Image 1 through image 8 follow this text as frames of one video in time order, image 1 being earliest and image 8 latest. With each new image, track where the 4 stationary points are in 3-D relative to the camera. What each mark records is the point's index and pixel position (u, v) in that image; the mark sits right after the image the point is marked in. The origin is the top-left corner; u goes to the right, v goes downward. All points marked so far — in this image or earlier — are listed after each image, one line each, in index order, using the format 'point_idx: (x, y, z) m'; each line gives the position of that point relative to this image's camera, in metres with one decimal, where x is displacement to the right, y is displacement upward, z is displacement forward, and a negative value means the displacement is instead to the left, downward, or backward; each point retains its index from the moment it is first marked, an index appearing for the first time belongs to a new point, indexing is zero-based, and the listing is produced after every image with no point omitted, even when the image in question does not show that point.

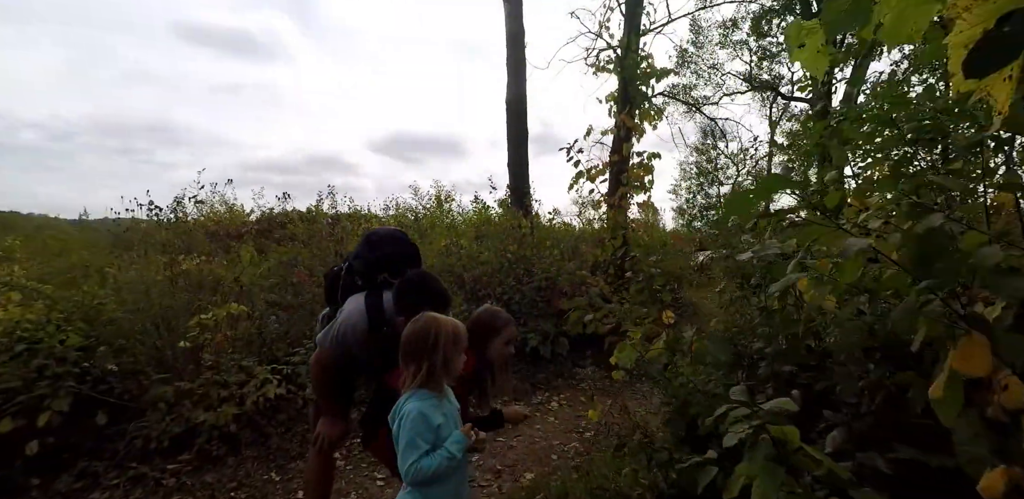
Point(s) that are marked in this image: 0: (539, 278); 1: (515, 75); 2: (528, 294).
0: (+0.3, -0.4, +6.5) m
1: (0.0, +2.9, +8.7) m
2: (+0.2, -0.5, +6.4) m
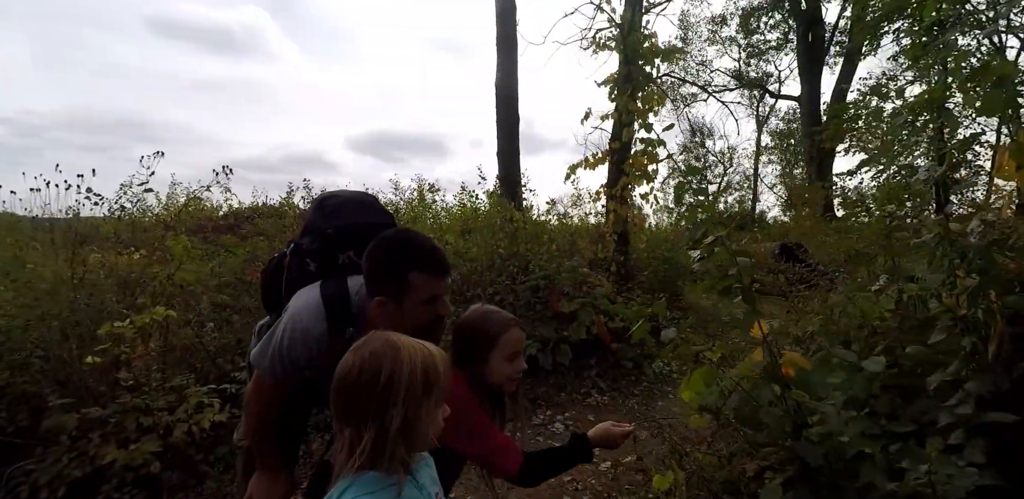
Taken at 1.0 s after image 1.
0: (+0.3, -0.3, +5.8) m
1: (-0.1, +3.0, +8.0) m
2: (+0.1, -0.5, +5.7) m
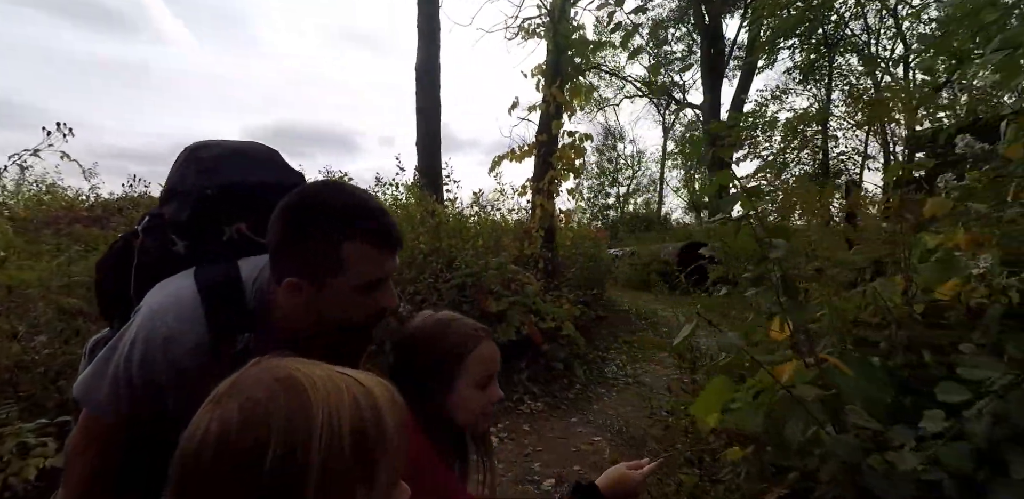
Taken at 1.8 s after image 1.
0: (-0.5, -0.3, +5.3) m
1: (-1.2, +3.0, +7.4) m
2: (-0.6, -0.4, +5.2) m
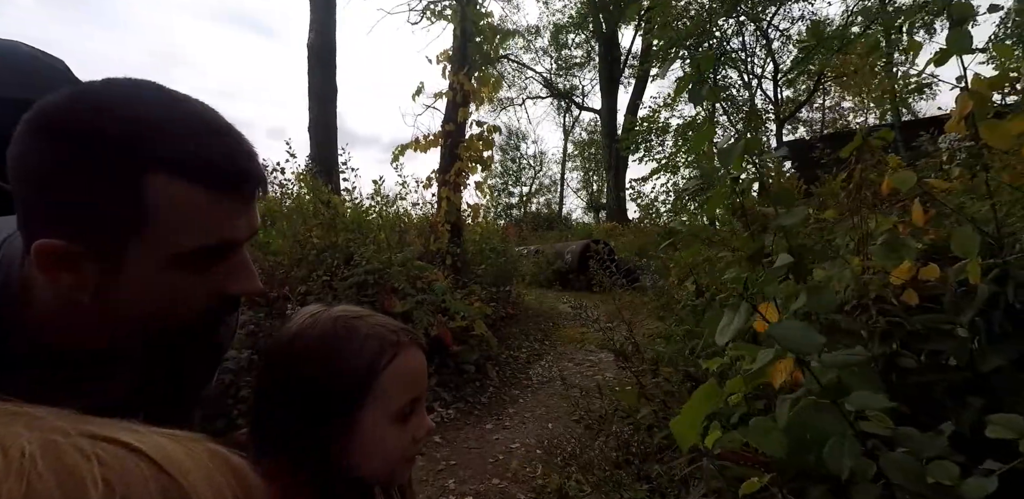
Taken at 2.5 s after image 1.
0: (-1.4, -0.2, +4.8) m
1: (-2.5, +3.1, +6.7) m
2: (-1.5, -0.4, +4.6) m
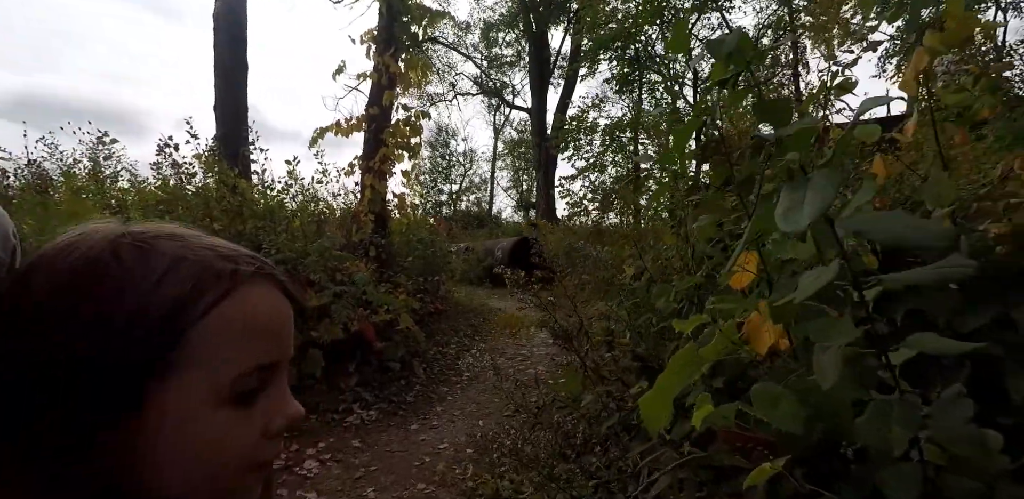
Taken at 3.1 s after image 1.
0: (-2.0, -0.1, +4.3) m
1: (-3.4, +3.2, +6.1) m
2: (-2.0, -0.3, +4.1) m
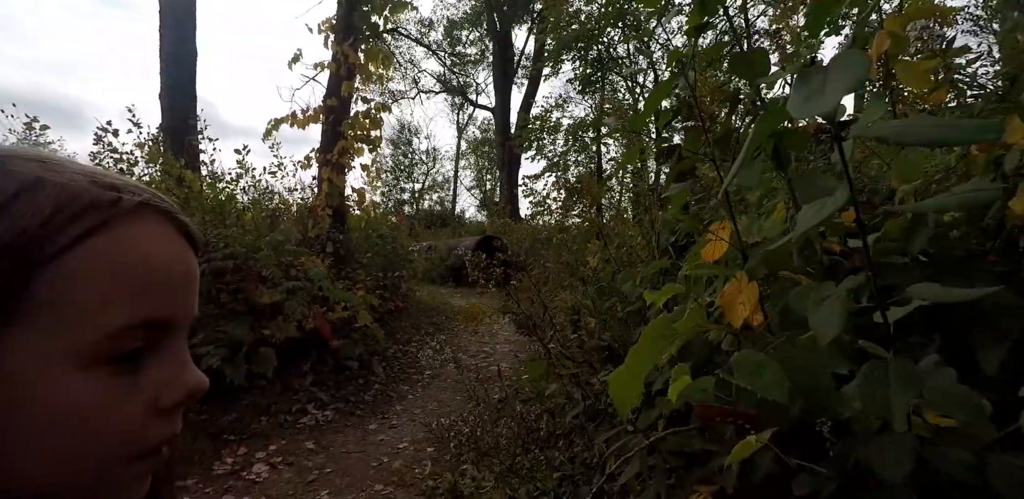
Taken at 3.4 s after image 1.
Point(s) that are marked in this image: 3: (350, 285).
0: (-2.3, -0.1, +4.1) m
1: (-3.8, +3.2, +5.8) m
2: (-2.3, -0.2, +3.9) m
3: (-1.7, -0.4, +5.3) m
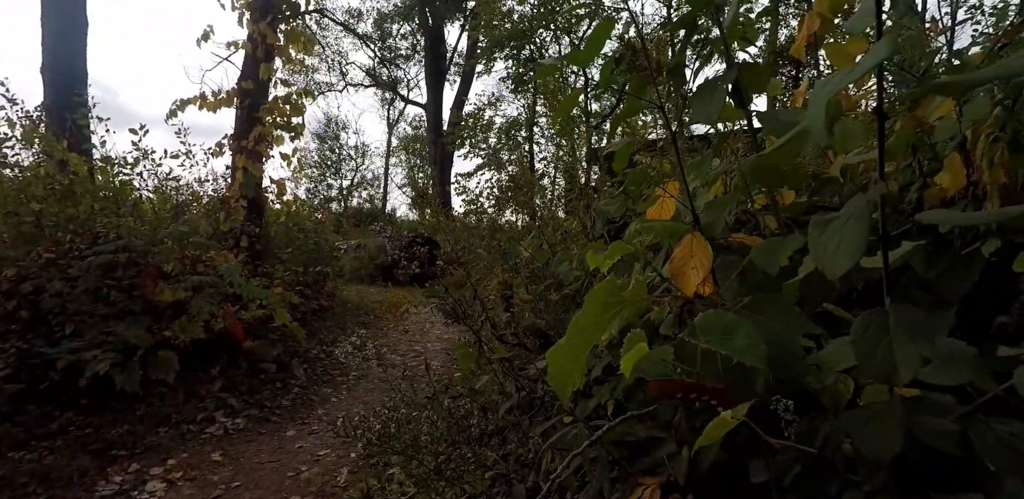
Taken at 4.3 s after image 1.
0: (-2.8, 0.0, +3.6) m
1: (-4.5, +3.3, +5.1) m
2: (-2.8, -0.2, +3.4) m
3: (-2.3, -0.3, +4.9) m
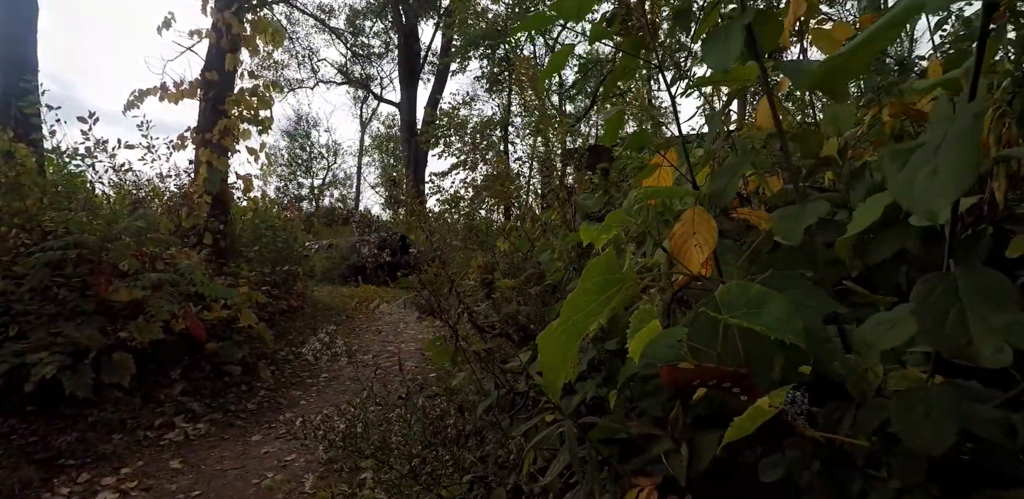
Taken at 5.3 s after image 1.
0: (-3.0, 0.0, +3.4) m
1: (-4.7, +3.3, +4.8) m
2: (-3.0, -0.2, +3.2) m
3: (-2.5, -0.3, +4.7) m
